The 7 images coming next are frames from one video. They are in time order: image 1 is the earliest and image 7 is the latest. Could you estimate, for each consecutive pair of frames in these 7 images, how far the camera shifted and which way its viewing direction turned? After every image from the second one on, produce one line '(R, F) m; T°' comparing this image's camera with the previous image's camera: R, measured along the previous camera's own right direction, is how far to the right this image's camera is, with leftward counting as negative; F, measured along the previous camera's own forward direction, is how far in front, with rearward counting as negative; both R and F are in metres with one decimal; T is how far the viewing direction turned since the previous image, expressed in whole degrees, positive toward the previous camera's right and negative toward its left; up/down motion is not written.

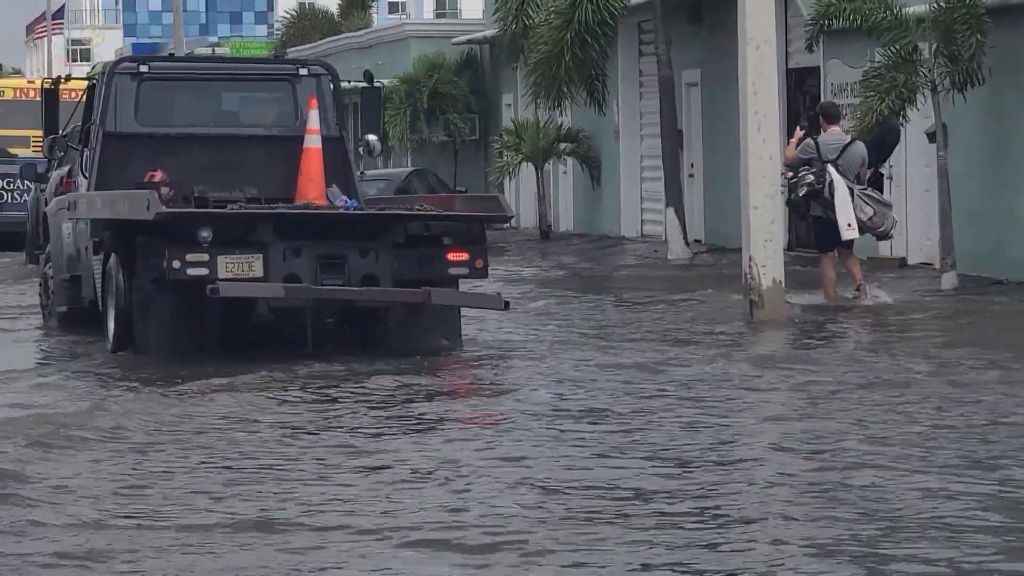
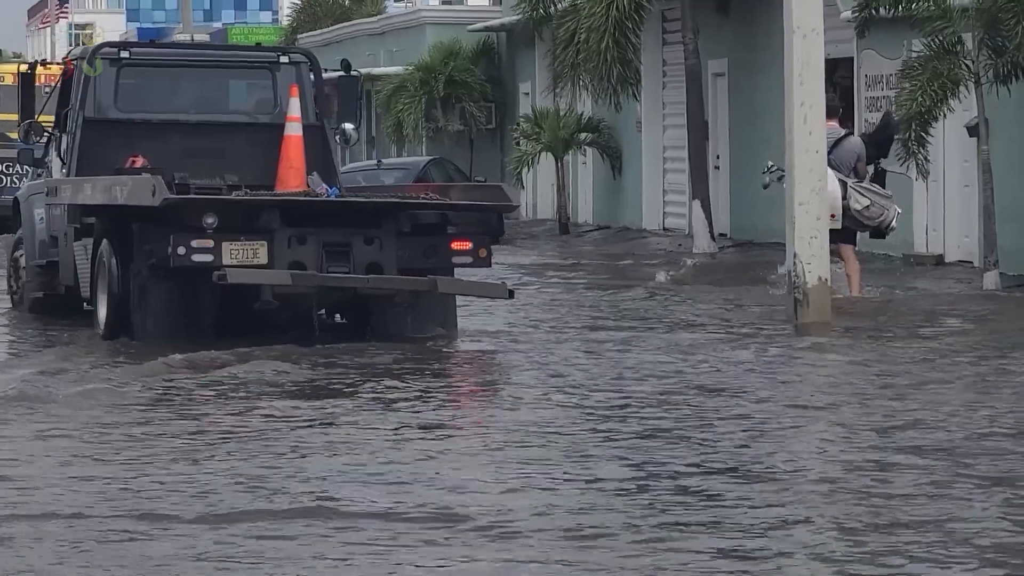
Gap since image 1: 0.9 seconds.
(-0.2, +0.5) m; 0°
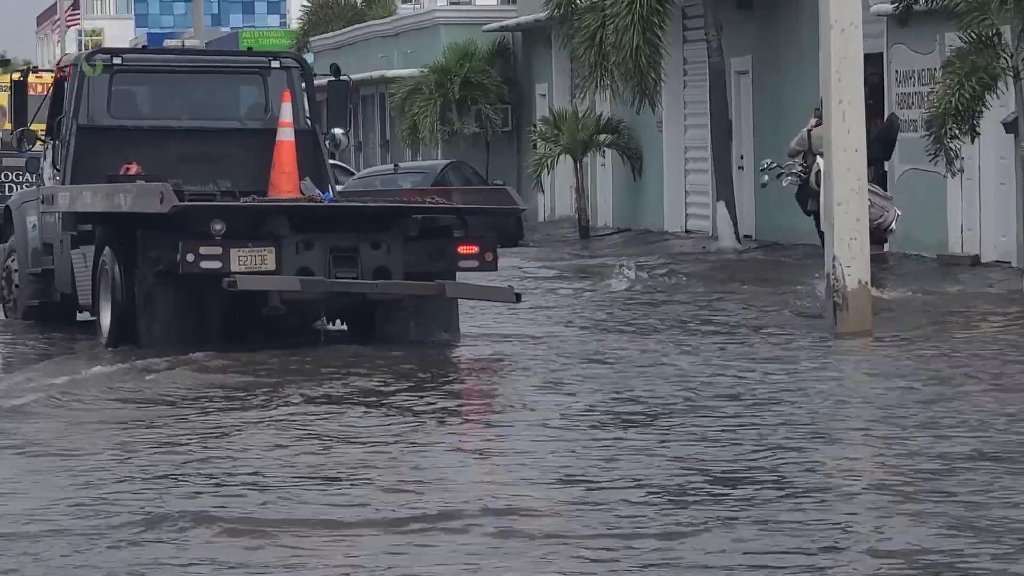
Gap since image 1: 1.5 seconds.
(-0.1, +0.5) m; 0°
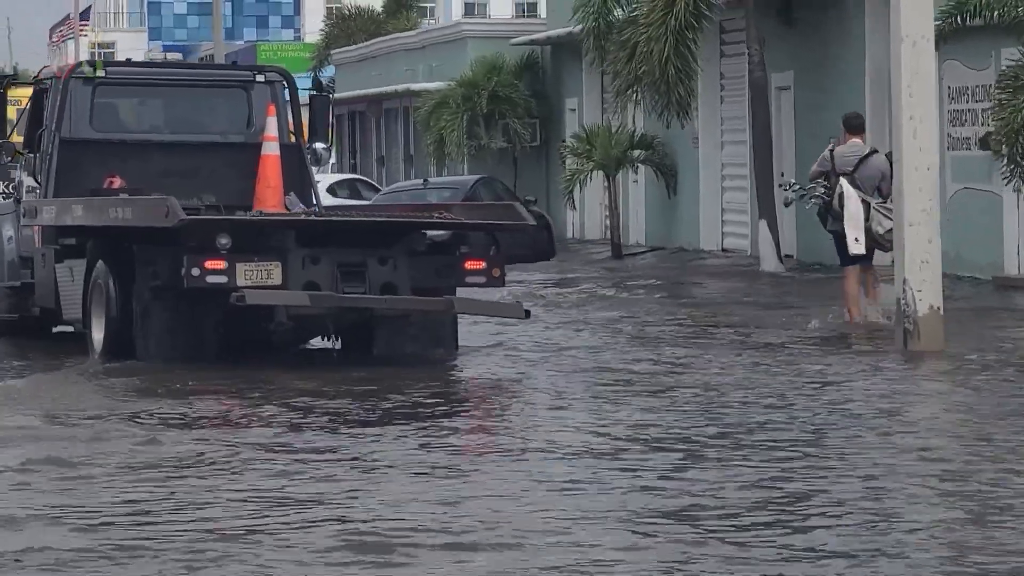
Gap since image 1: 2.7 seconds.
(-0.3, +0.6) m; 0°
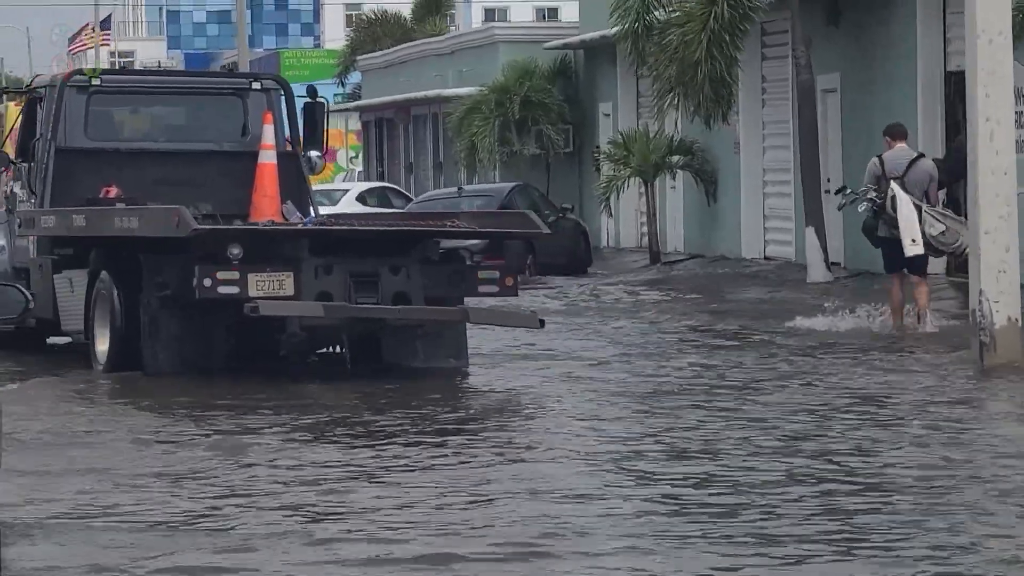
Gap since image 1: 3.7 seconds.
(-0.2, +0.6) m; -1°
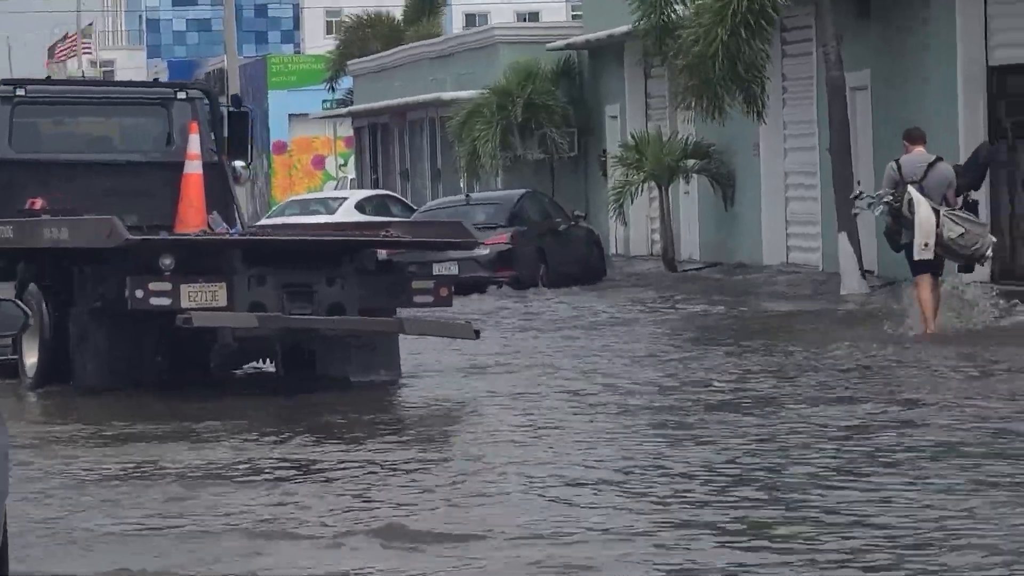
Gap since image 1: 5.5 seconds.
(-0.3, +1.1) m; +1°
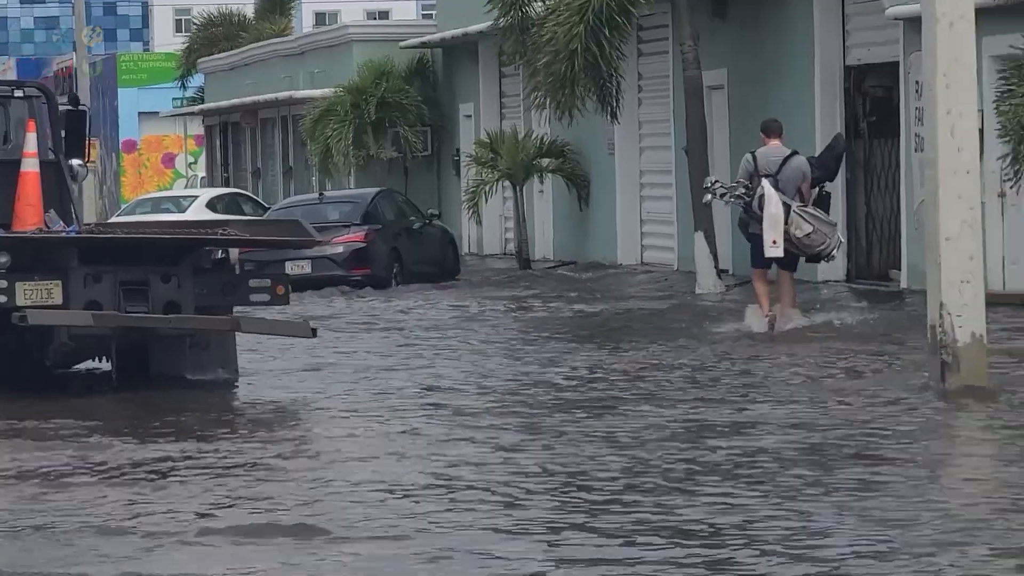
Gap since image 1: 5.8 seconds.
(-0.1, +0.2) m; +5°
